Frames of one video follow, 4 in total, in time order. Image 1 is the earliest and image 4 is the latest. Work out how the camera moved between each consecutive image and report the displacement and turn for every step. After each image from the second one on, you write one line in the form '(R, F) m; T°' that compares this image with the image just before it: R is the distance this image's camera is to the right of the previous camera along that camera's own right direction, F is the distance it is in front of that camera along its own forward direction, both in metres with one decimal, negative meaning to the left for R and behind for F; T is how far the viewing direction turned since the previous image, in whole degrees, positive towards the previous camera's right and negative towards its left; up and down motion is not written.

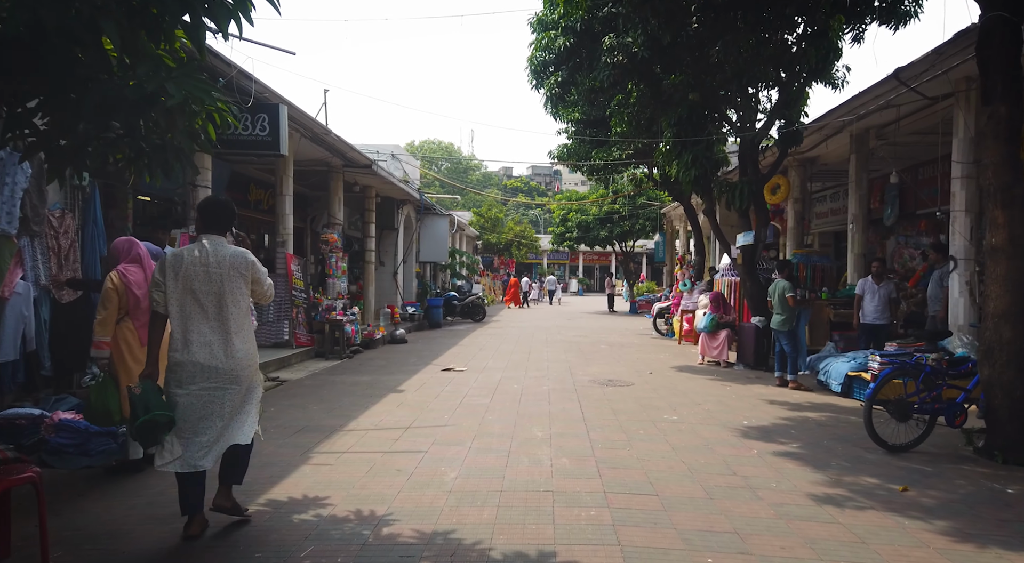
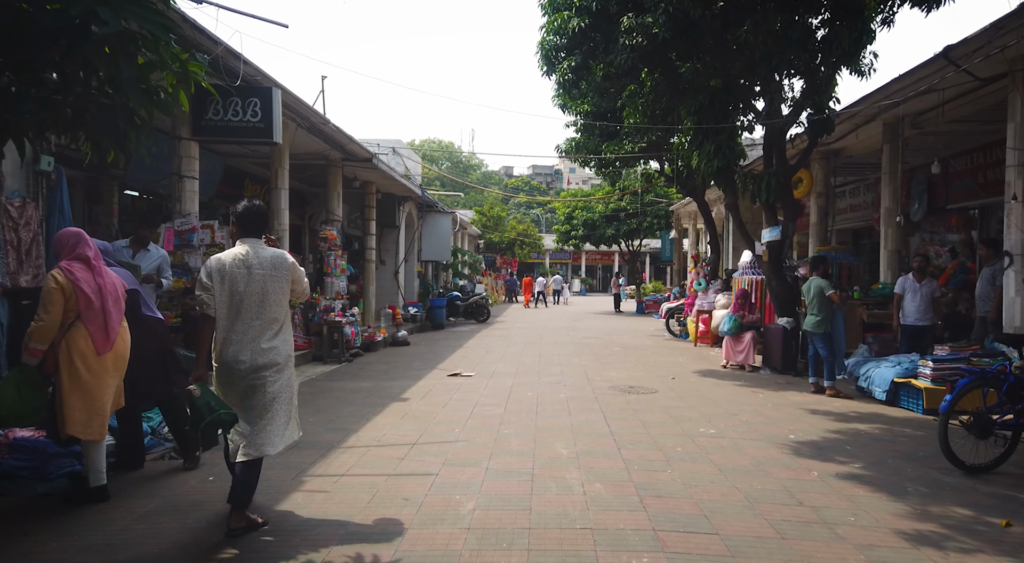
(-0.1, +0.8) m; 0°
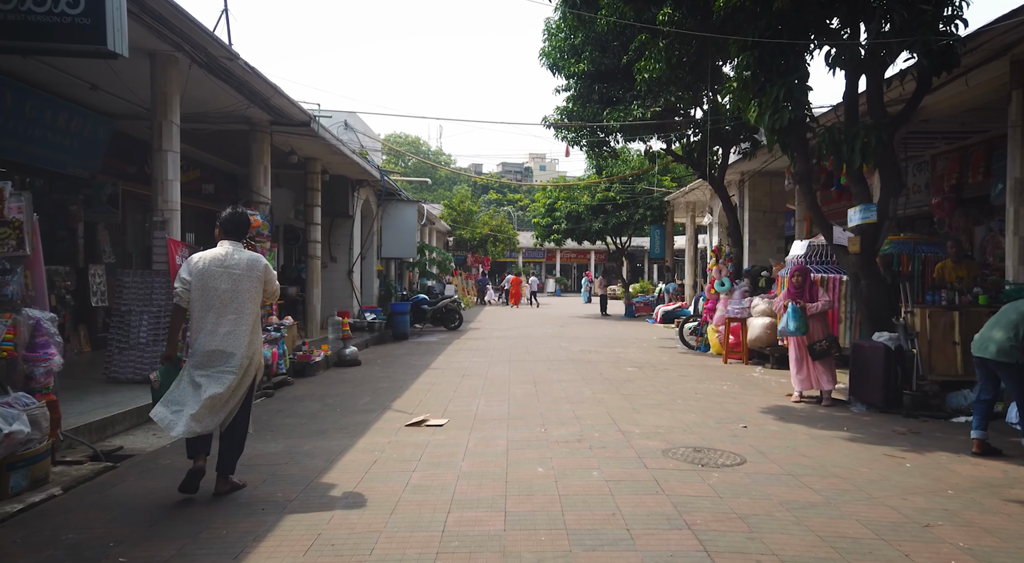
(-0.2, +3.4) m; +2°
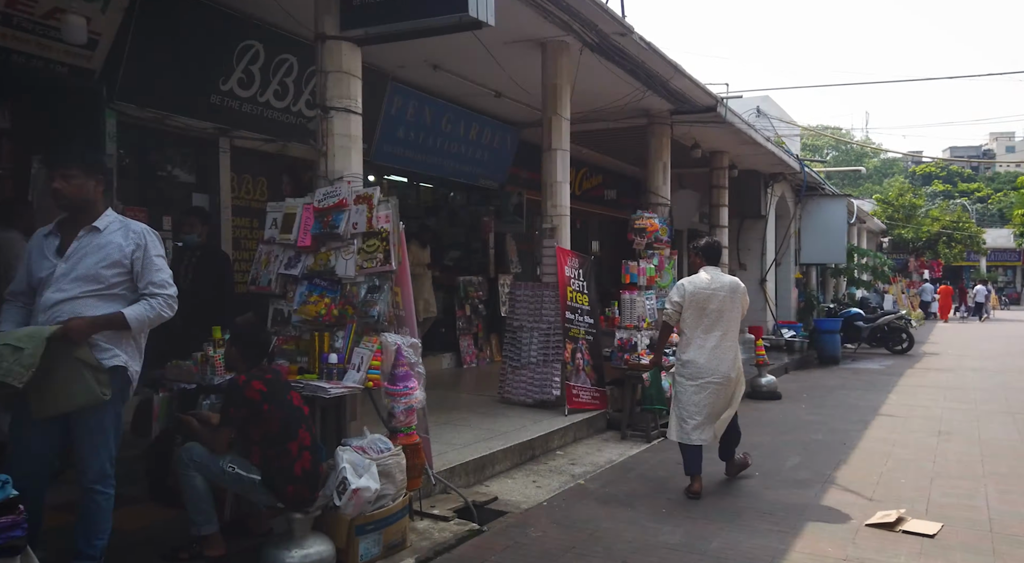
(-0.5, +1.7) m; -29°
